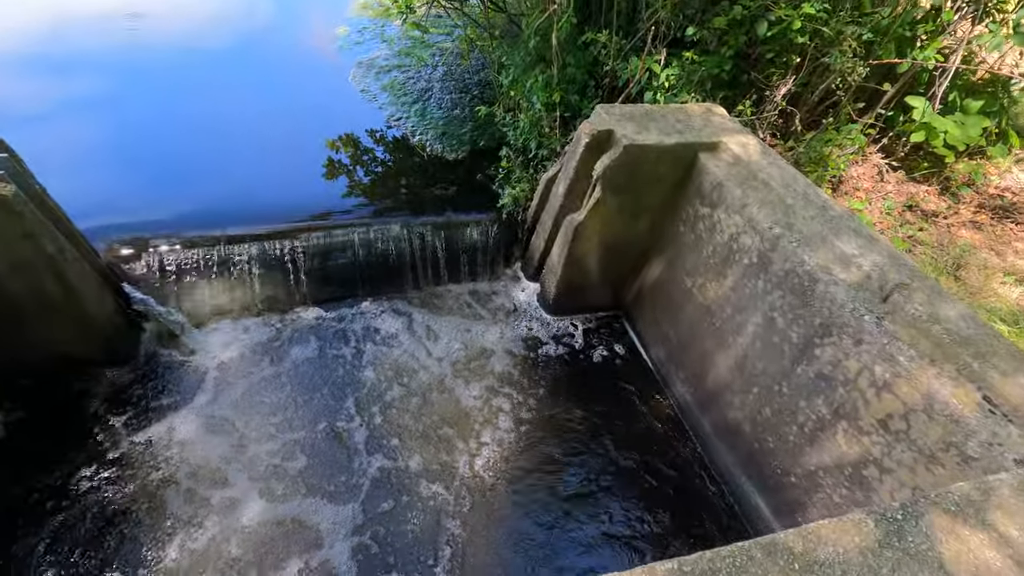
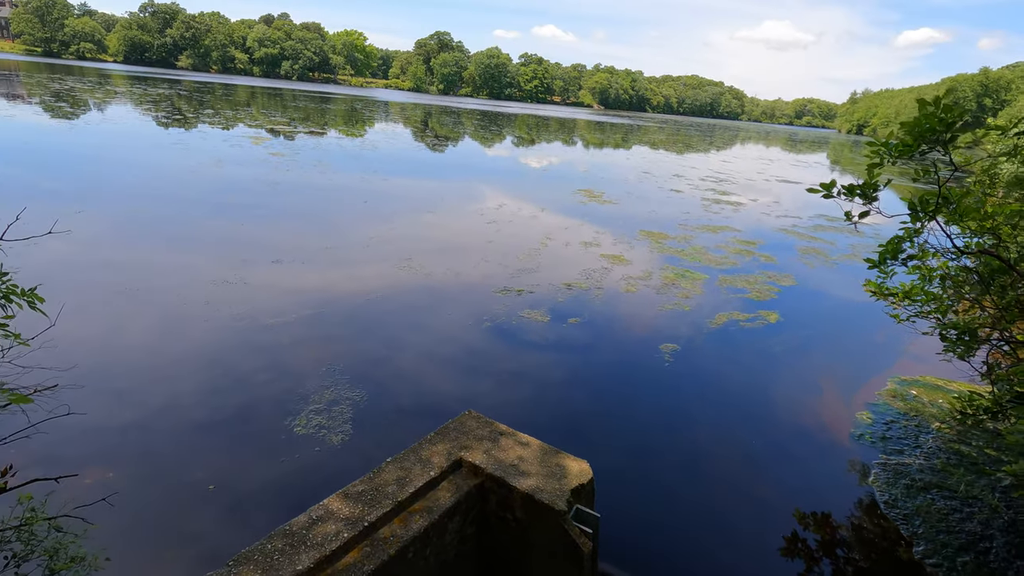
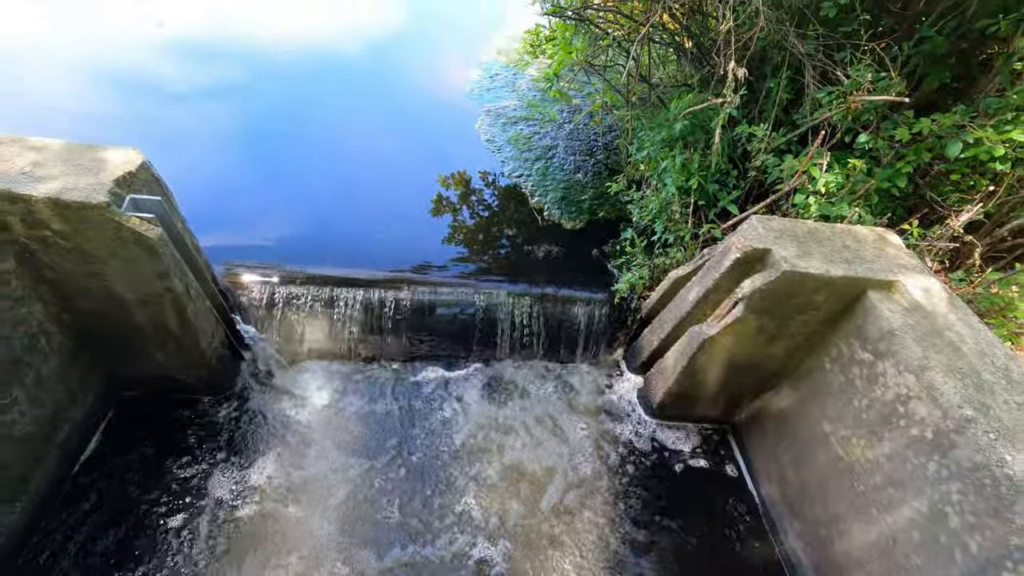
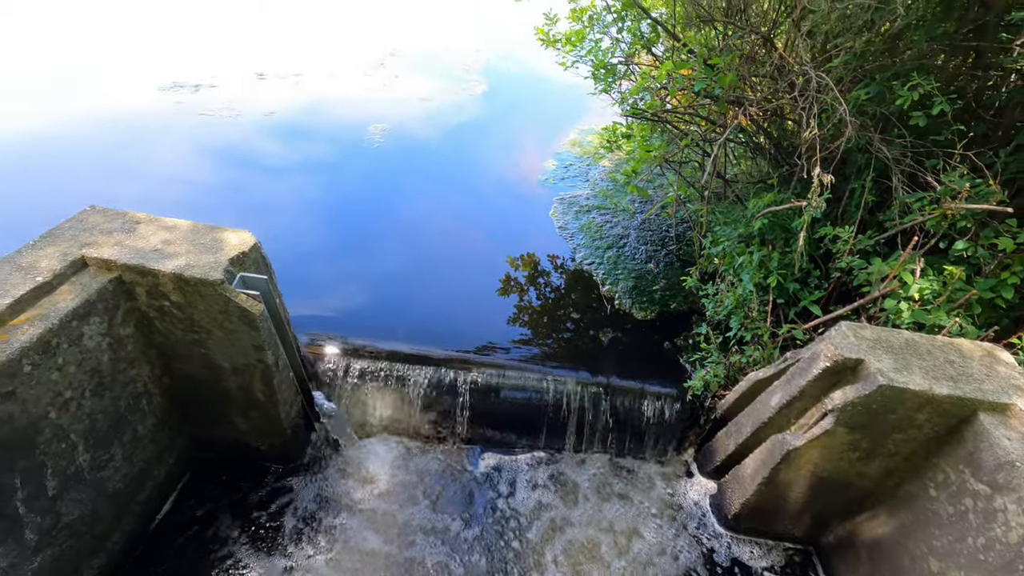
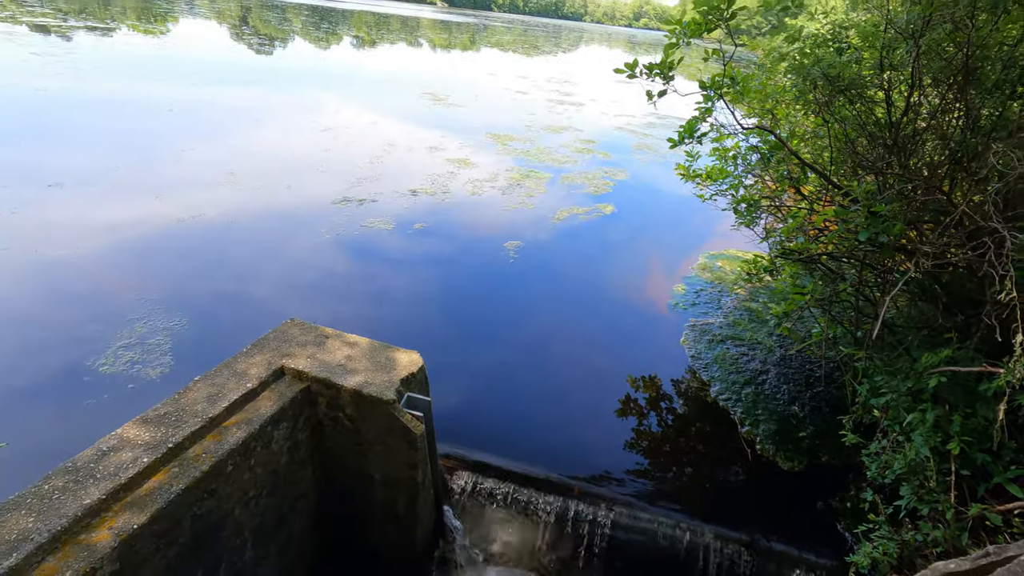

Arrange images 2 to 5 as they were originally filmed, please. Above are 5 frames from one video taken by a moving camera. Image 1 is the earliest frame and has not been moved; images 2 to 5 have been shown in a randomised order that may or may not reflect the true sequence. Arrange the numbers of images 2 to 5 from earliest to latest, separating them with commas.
3, 4, 5, 2
